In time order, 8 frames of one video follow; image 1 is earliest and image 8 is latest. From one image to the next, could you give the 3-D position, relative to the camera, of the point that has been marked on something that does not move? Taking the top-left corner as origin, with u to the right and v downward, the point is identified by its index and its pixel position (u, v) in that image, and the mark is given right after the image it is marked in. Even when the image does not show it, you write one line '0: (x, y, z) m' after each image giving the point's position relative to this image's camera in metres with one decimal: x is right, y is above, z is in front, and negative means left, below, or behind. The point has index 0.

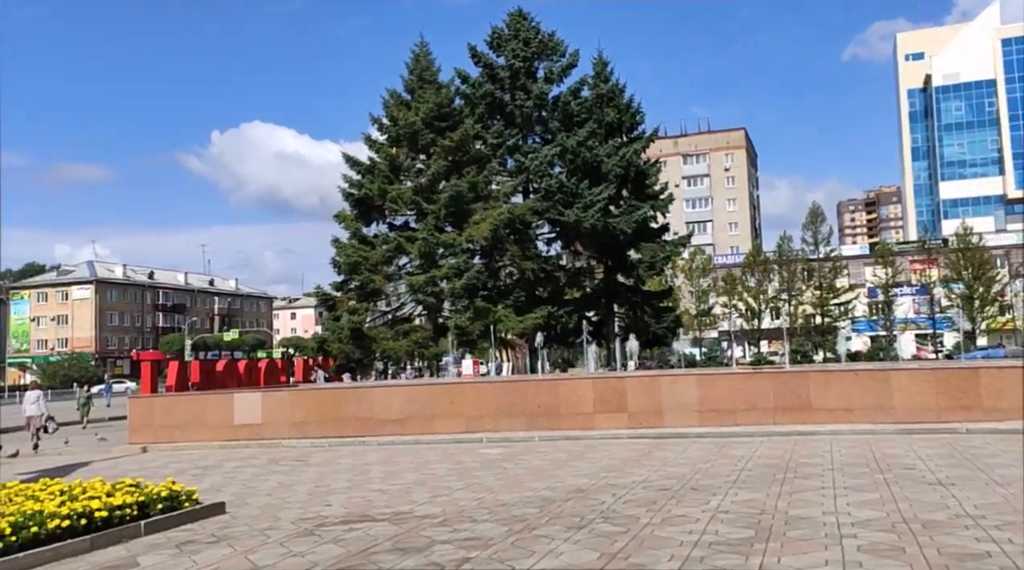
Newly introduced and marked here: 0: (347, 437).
0: (-3.1, -2.9, +19.0) m
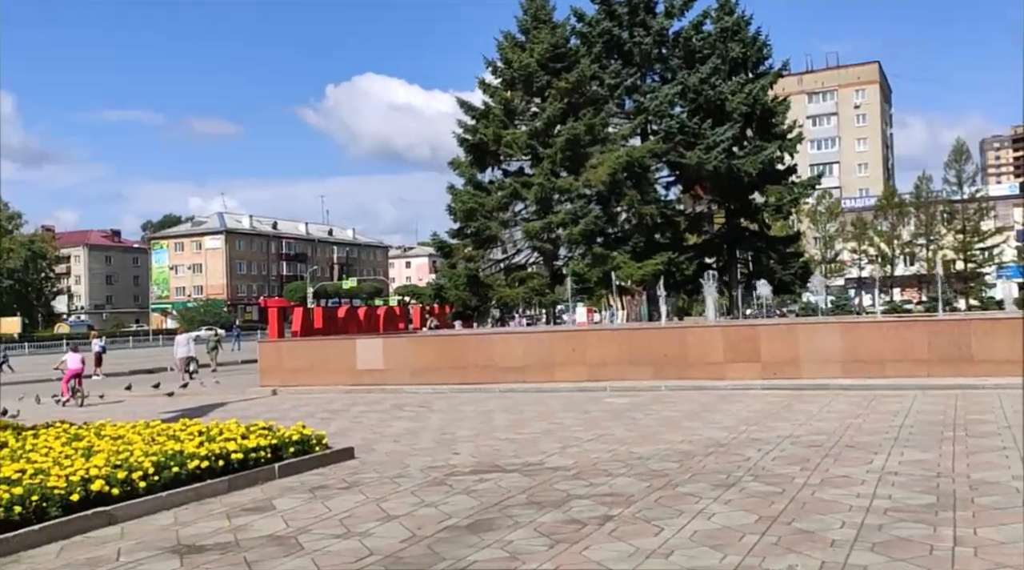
0: (-0.8, -1.9, +18.9) m
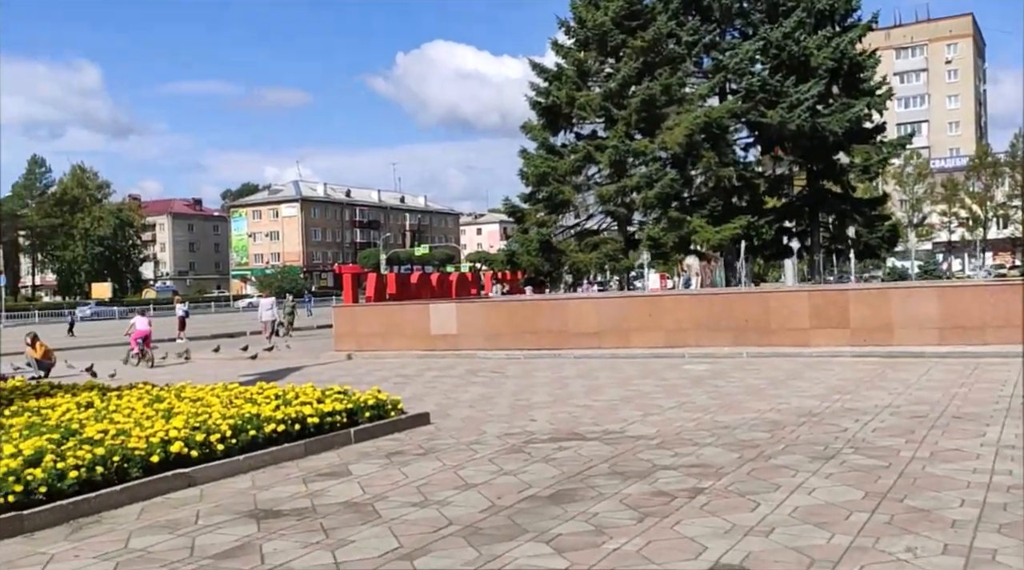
0: (+0.6, -1.2, +18.7) m
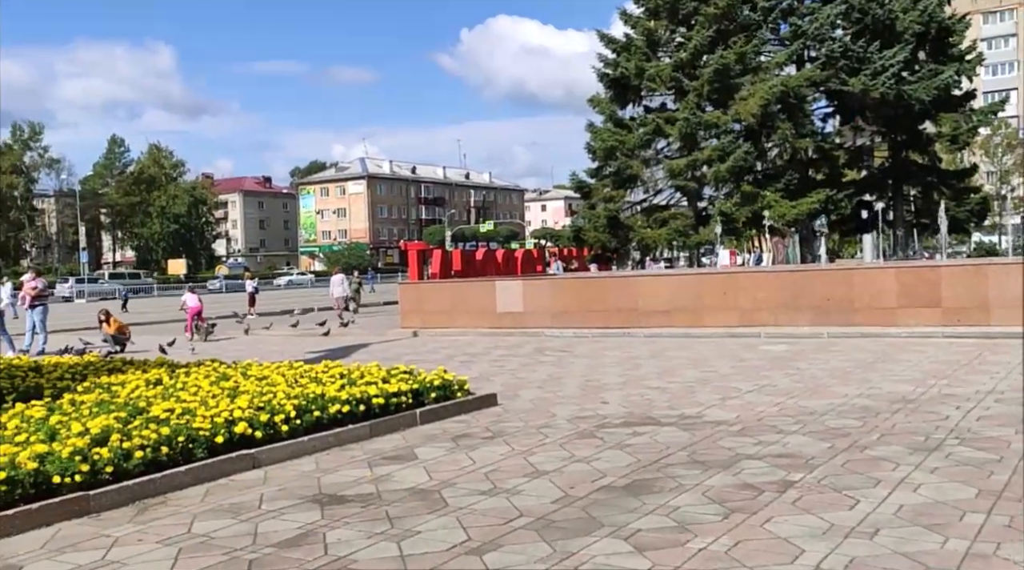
0: (+1.8, -0.8, +18.3) m
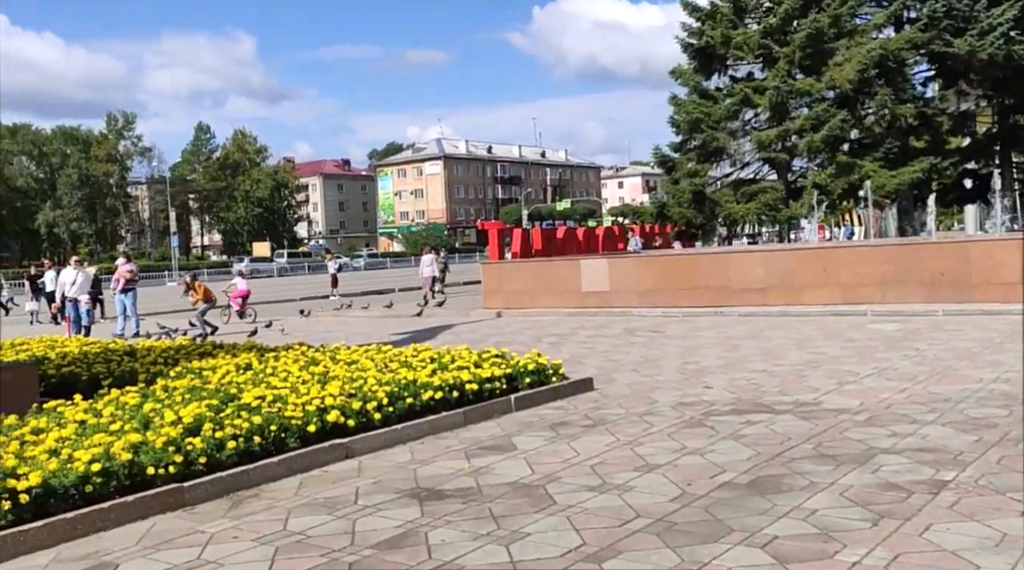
0: (+3.4, -0.4, +17.6) m
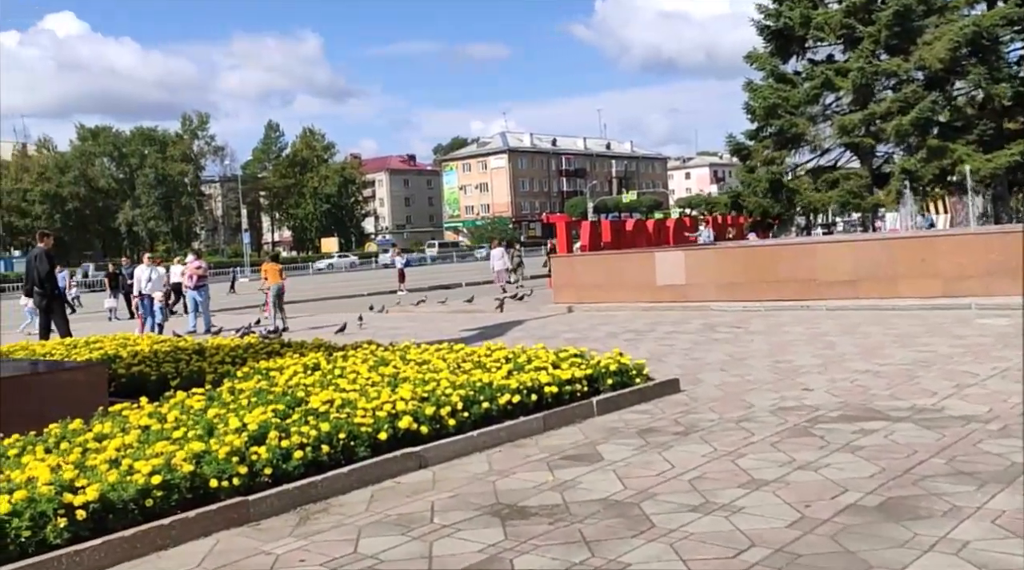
0: (+4.6, -0.2, +16.8) m
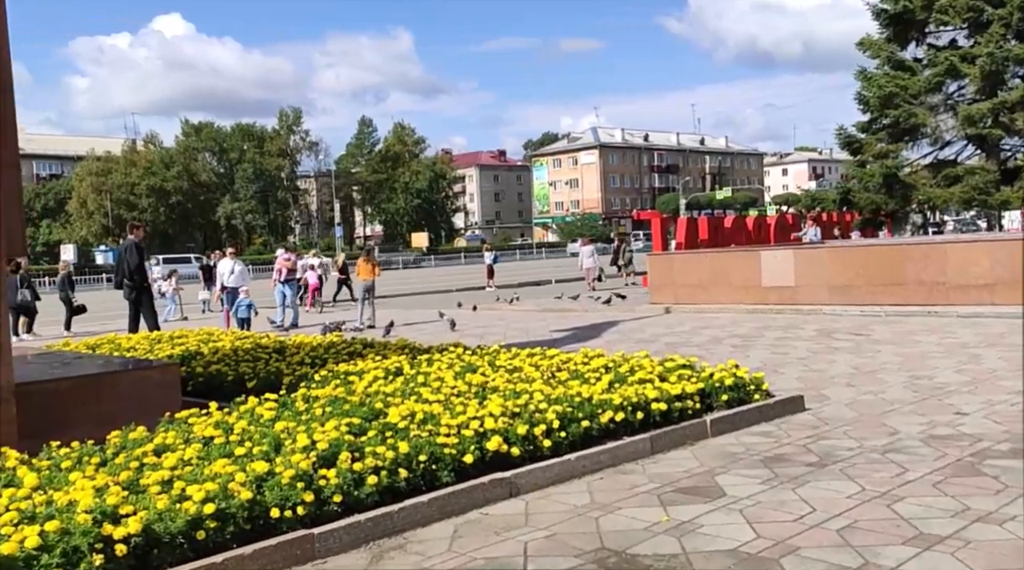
0: (+6.1, -0.3, +15.4) m
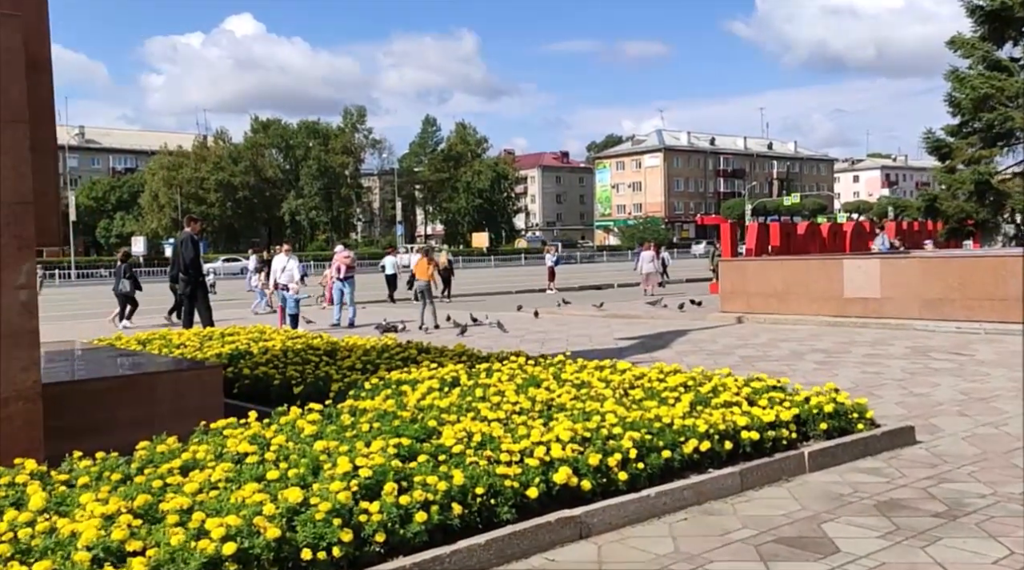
0: (+7.0, -0.5, +14.1) m
